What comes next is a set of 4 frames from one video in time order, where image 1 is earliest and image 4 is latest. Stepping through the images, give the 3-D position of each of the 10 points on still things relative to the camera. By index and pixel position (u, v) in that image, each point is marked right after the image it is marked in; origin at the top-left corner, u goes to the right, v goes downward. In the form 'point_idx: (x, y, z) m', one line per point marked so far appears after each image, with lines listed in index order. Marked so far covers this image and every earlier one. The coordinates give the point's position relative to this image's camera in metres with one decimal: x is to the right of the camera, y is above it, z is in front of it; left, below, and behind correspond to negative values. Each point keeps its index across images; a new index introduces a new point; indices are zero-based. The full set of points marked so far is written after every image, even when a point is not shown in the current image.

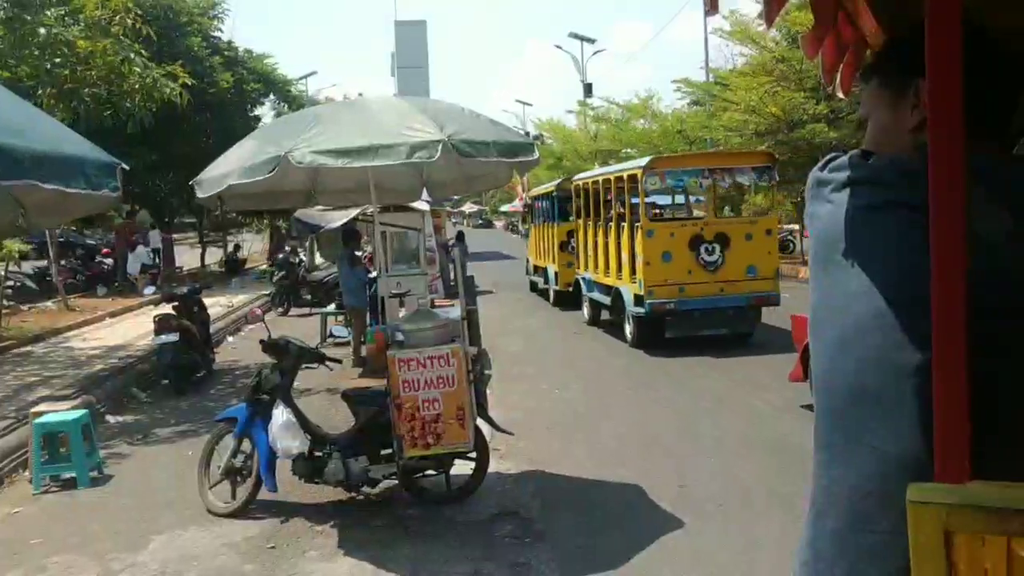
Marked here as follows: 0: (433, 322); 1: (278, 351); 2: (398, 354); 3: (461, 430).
0: (-0.4, -0.2, +5.0) m
1: (-1.4, -0.4, +5.4) m
2: (-0.6, -0.4, +4.9) m
3: (-0.3, -0.8, +4.9) m
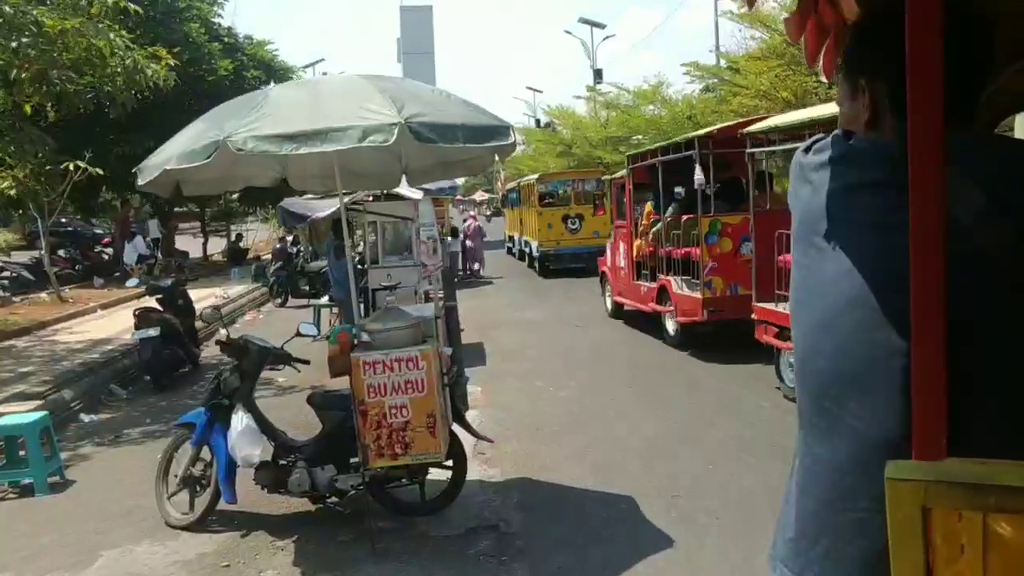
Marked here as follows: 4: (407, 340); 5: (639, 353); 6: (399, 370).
0: (-0.5, -0.2, +4.6) m
1: (-1.5, -0.4, +5.0) m
2: (-0.7, -0.3, +4.5) m
3: (-0.4, -0.8, +4.5) m
4: (-0.5, -0.3, +4.6) m
5: (+1.5, -0.7, +10.3) m
6: (-0.6, -0.4, +4.5) m
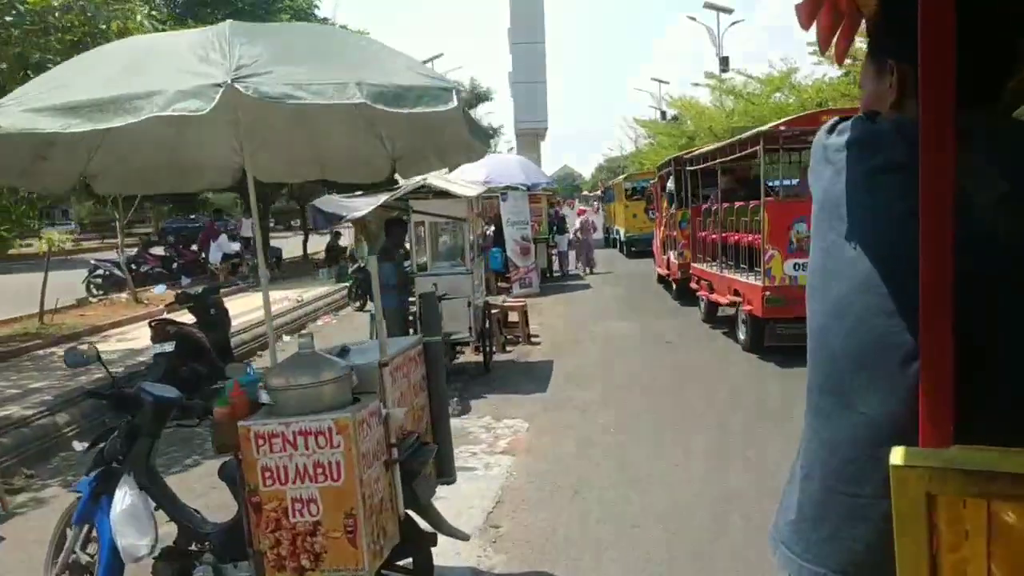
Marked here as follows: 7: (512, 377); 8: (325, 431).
0: (-0.7, -0.3, +3.2) m
1: (-1.6, -0.5, +3.7) m
2: (-0.9, -0.5, +3.1) m
3: (-0.6, -0.9, +3.1) m
4: (-0.7, -0.4, +3.2) m
5: (+2.1, -0.8, +8.6) m
6: (-0.7, -0.6, +3.1) m
7: (0.0, -0.9, +9.1) m
8: (-0.6, -0.5, +3.1) m
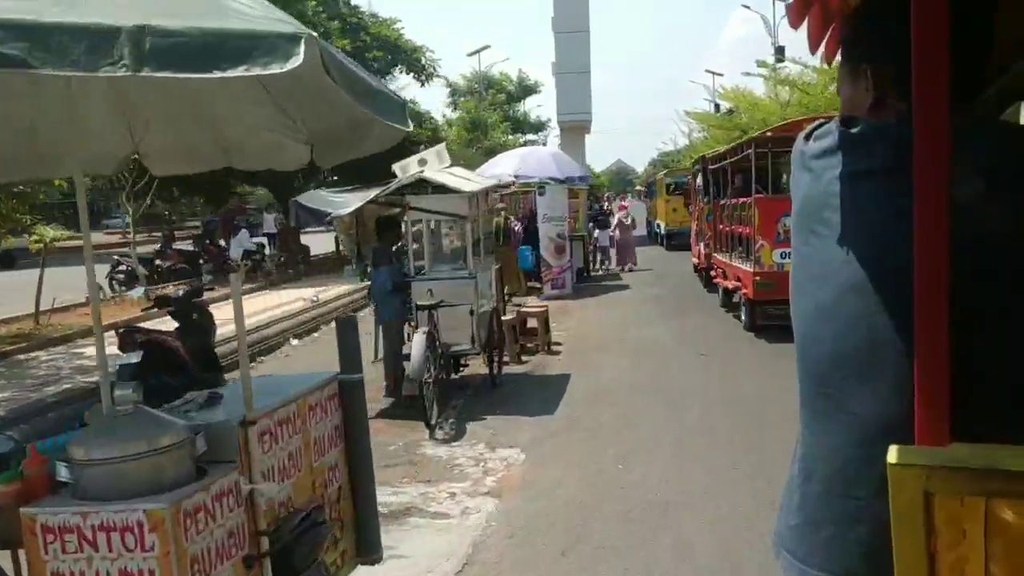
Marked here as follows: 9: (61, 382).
0: (-0.9, -0.4, +2.3) m
1: (-1.8, -0.6, +2.9) m
2: (-1.2, -0.6, +2.2) m
3: (-0.8, -1.0, +2.2) m
4: (-0.9, -0.5, +2.3) m
5: (+2.2, -0.9, +7.5) m
6: (-1.0, -0.6, +2.2) m
7: (+0.1, -0.9, +8.2) m
8: (-0.9, -0.6, +2.2) m
9: (-4.1, -0.9, +8.0) m
